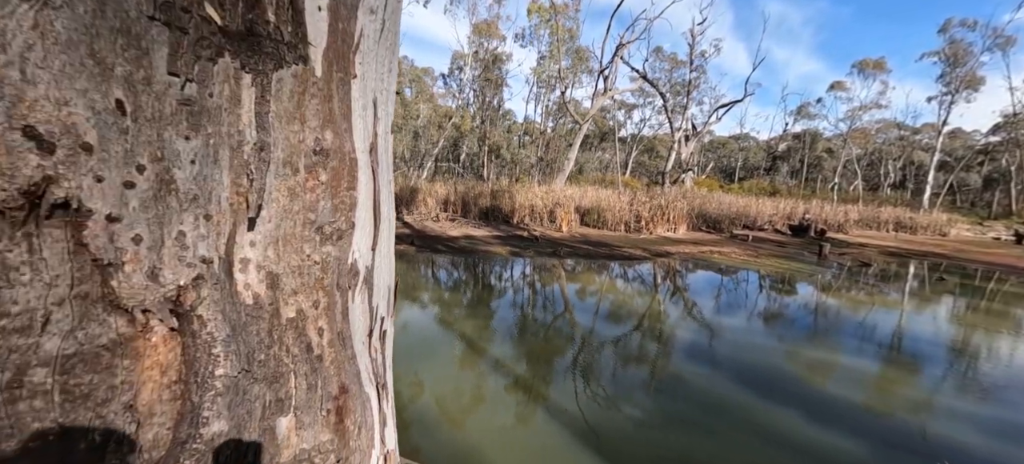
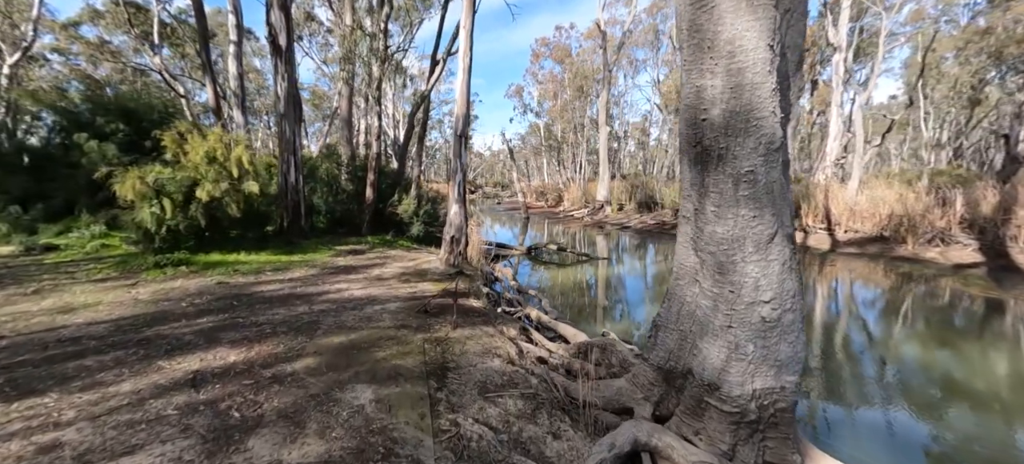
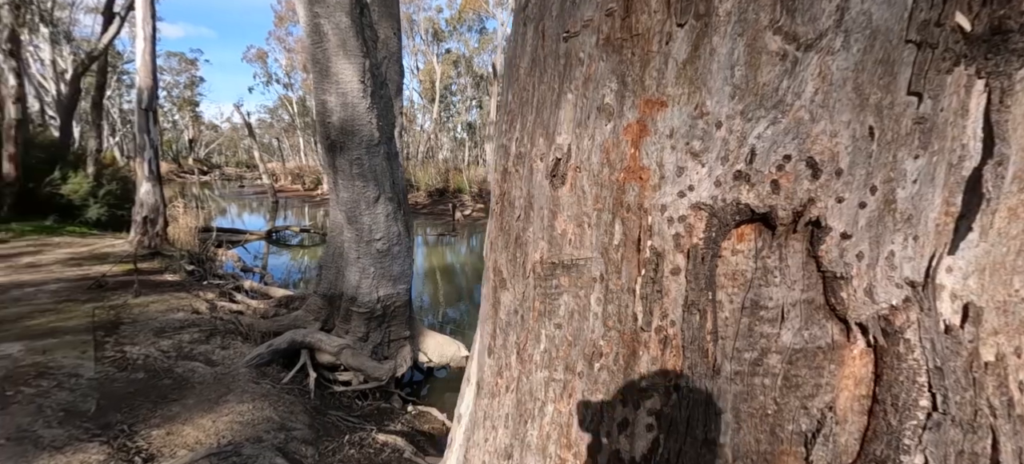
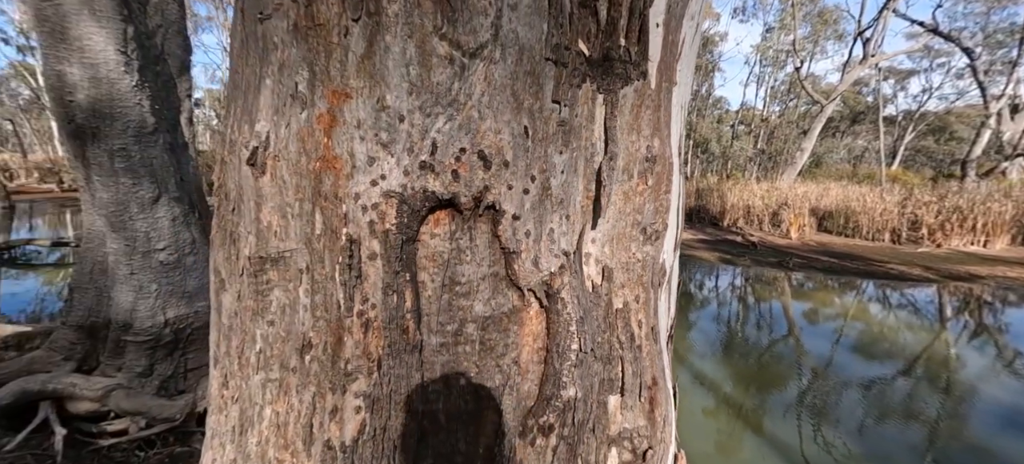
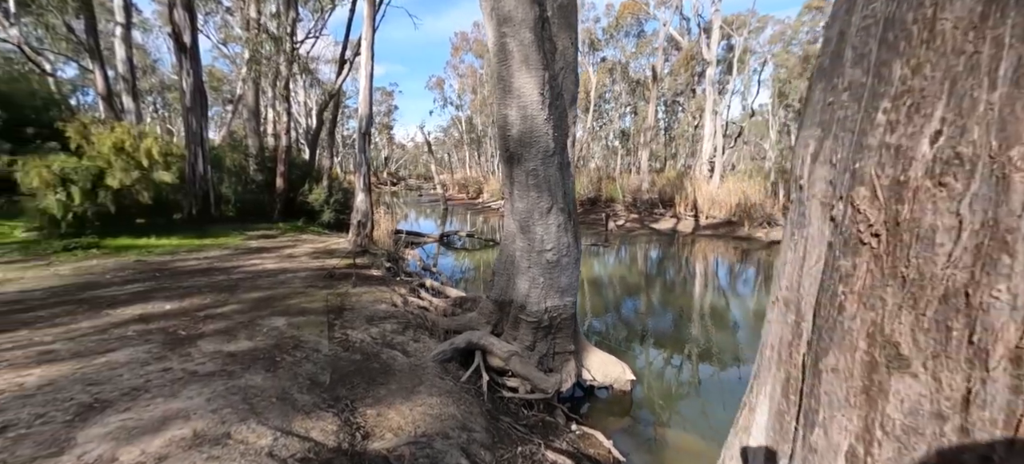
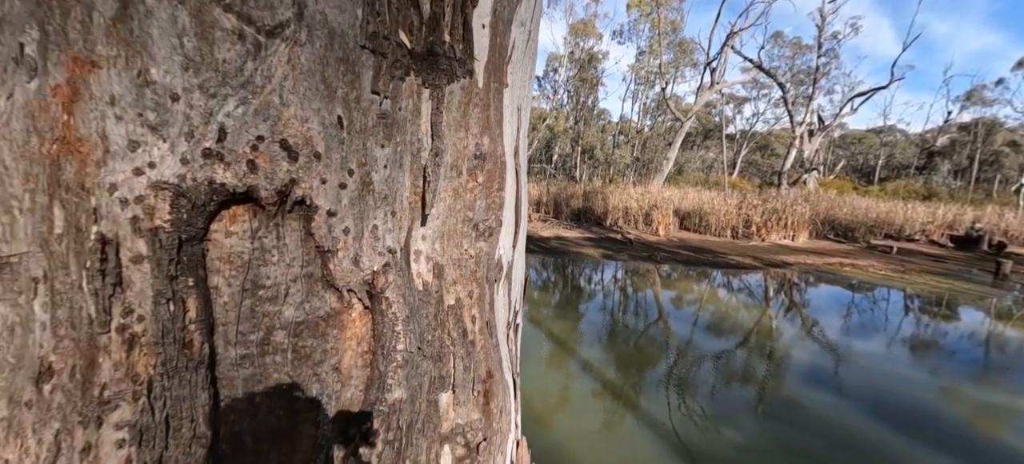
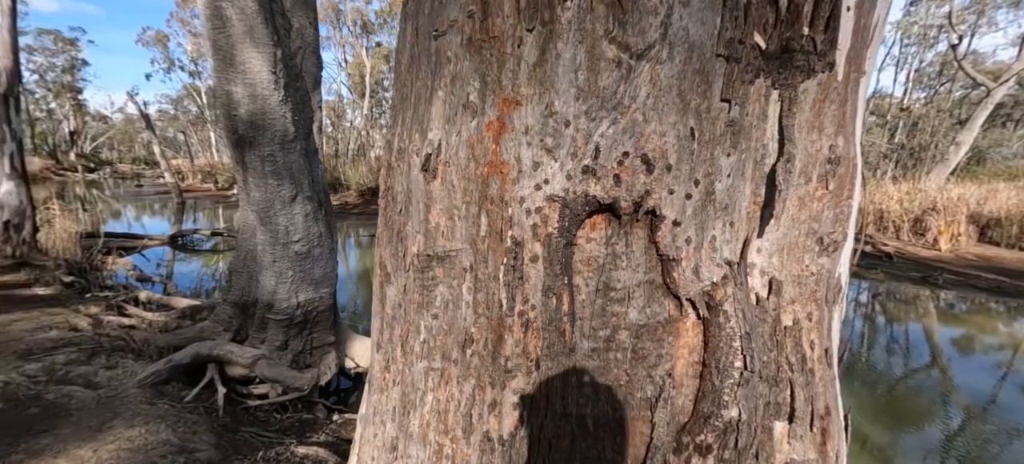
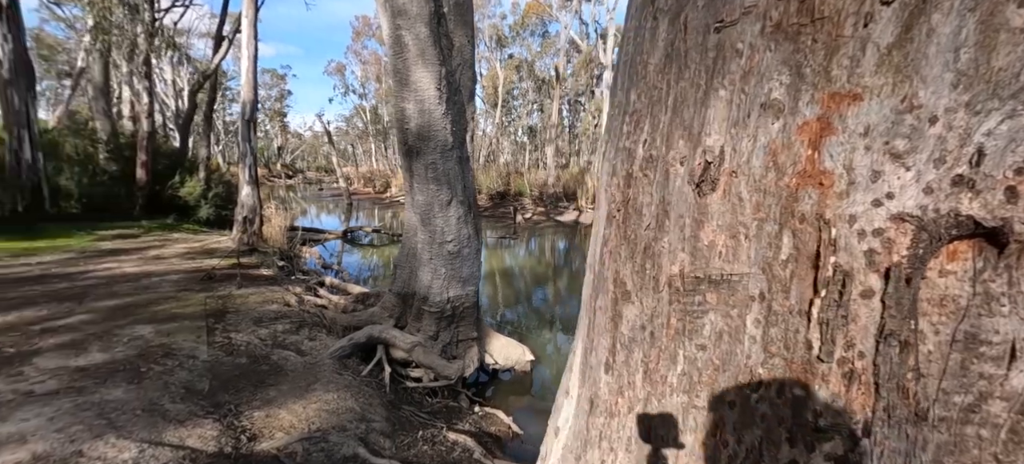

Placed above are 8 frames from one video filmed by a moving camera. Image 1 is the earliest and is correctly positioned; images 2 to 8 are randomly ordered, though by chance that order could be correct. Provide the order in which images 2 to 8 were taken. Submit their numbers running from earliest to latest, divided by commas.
6, 4, 7, 3, 8, 5, 2
